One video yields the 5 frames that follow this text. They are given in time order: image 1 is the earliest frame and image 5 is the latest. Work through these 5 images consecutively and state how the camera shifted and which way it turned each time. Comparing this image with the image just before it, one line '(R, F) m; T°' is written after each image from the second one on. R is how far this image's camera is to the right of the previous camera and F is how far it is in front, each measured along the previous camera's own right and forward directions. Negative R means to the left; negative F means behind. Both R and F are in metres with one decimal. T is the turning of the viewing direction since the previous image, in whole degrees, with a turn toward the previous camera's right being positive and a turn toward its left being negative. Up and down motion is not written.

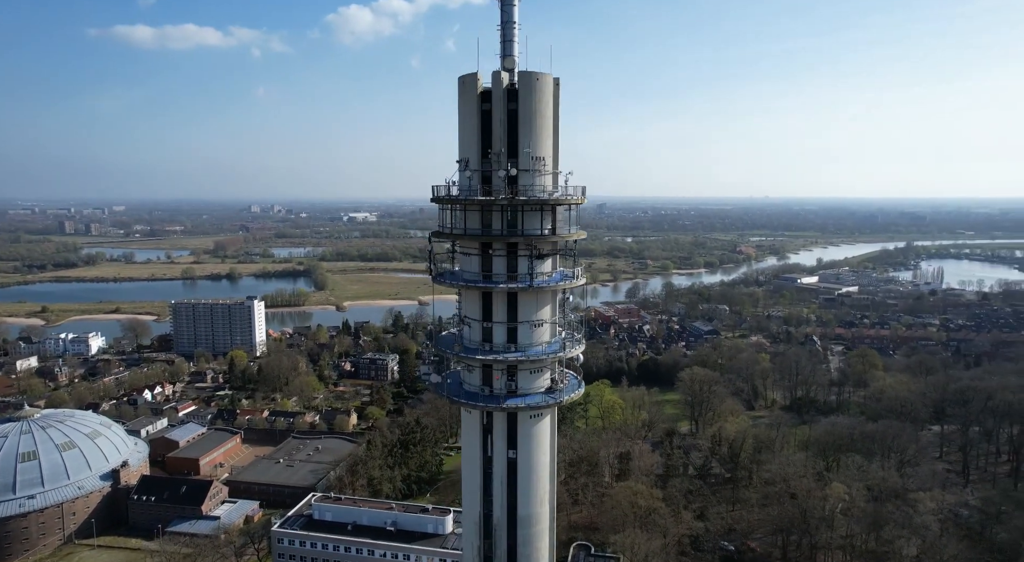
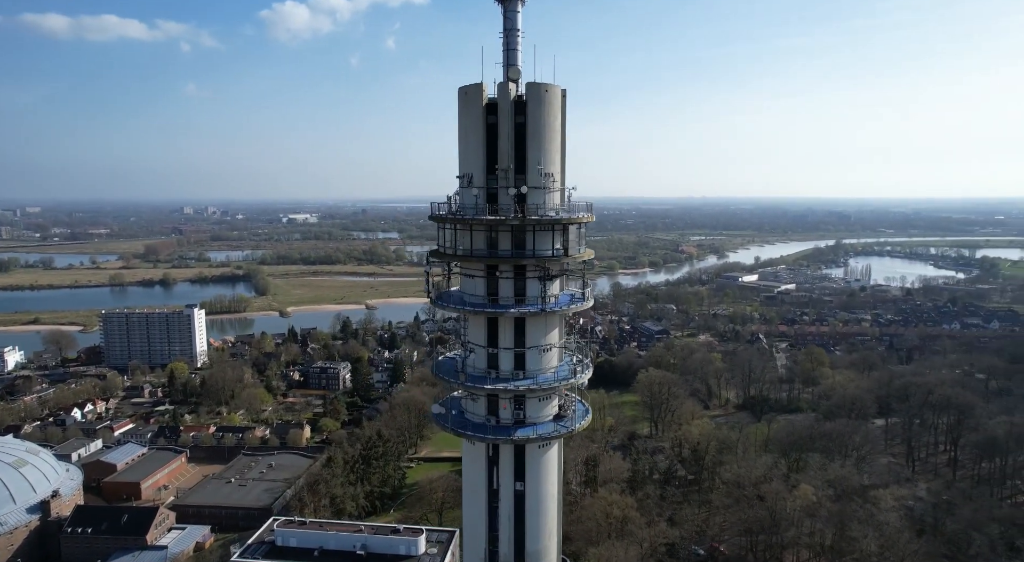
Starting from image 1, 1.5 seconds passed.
(-1.5, +0.9) m; +5°
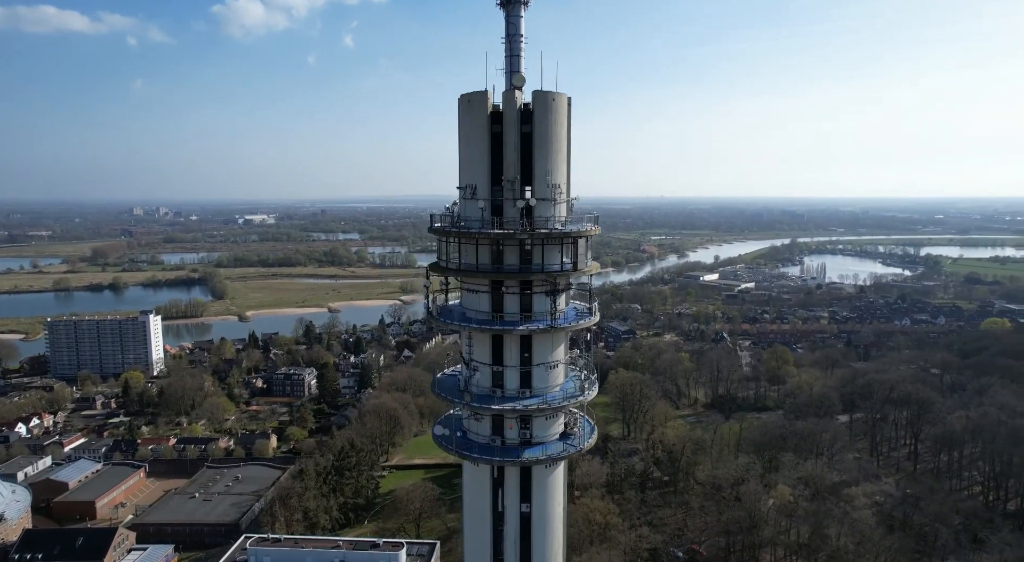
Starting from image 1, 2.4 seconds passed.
(-1.0, +0.6) m; +4°
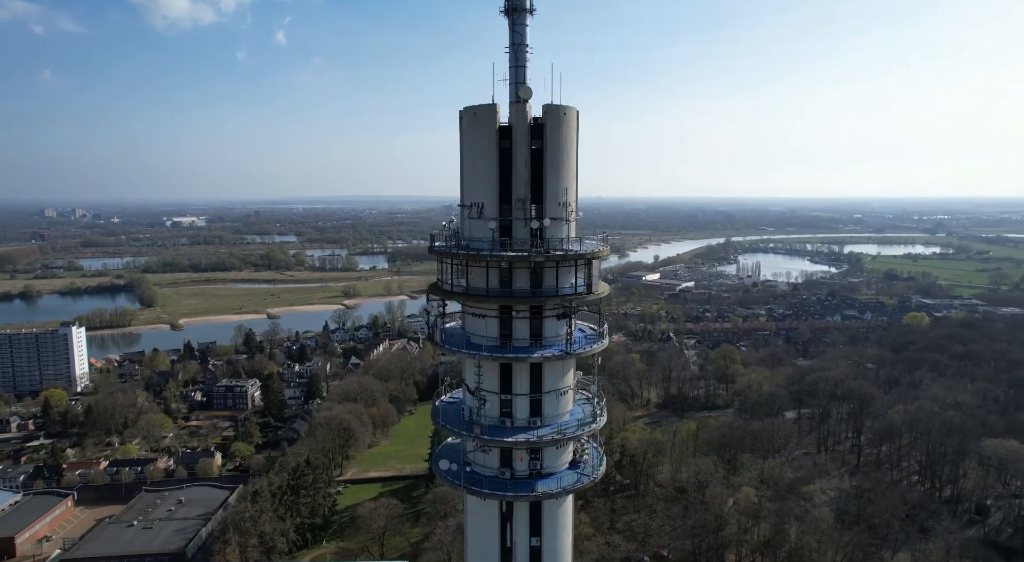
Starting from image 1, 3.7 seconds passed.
(-1.5, +1.0) m; +6°
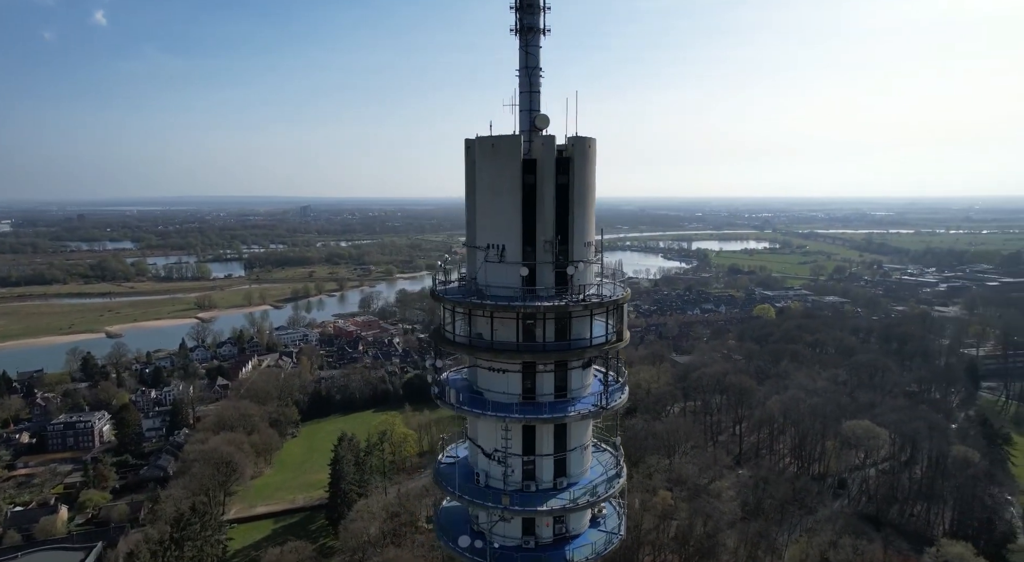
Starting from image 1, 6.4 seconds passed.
(-2.9, +2.4) m; +13°
